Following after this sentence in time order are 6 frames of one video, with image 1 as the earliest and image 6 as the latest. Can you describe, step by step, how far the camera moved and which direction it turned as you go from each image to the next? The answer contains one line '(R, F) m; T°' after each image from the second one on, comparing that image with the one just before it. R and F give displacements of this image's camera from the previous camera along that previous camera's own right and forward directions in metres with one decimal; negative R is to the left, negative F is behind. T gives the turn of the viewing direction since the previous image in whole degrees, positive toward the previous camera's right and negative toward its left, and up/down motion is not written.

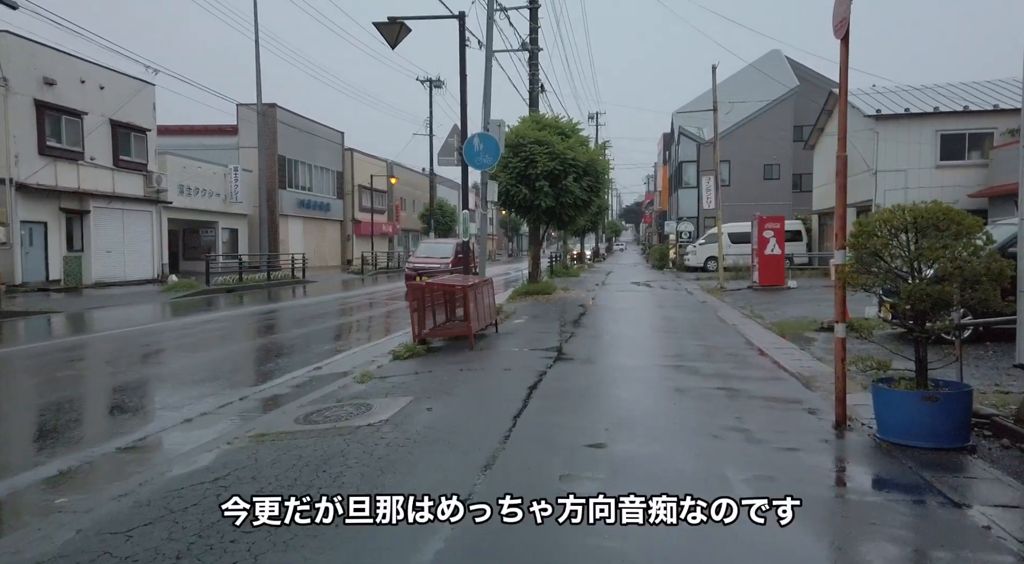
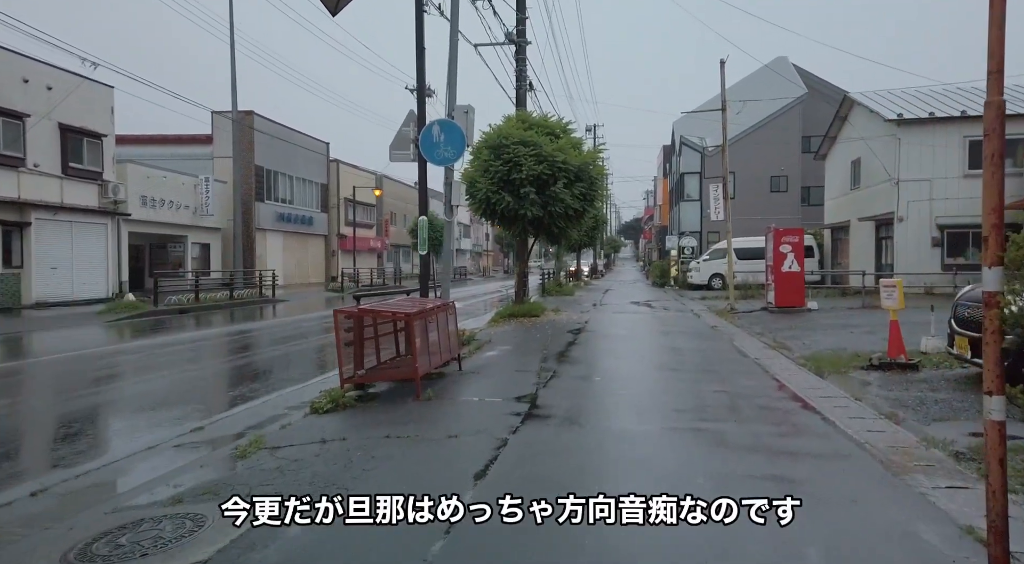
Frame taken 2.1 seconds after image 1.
(+0.4, +2.5) m; 0°
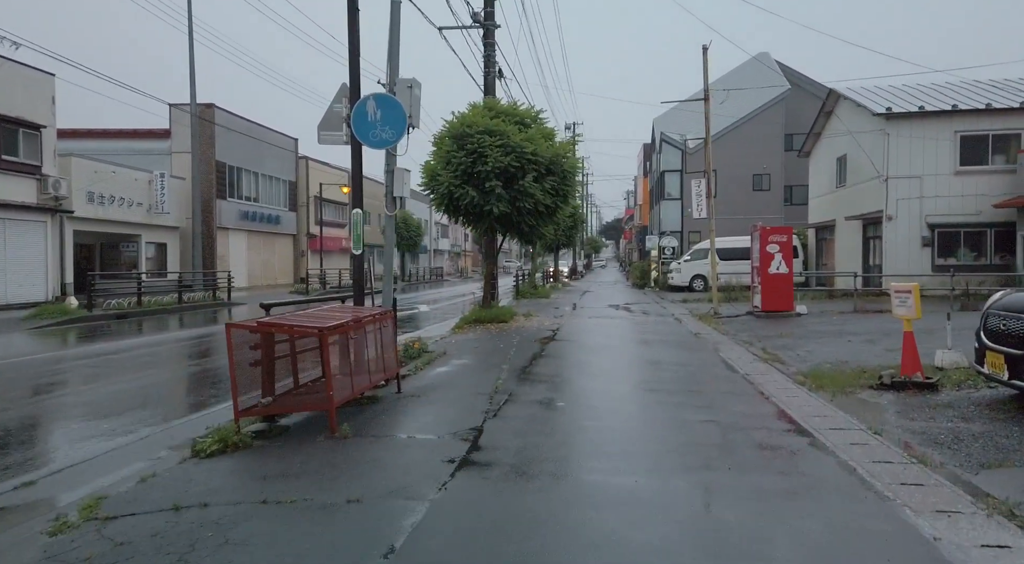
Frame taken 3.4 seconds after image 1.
(+0.4, +1.5) m; +1°
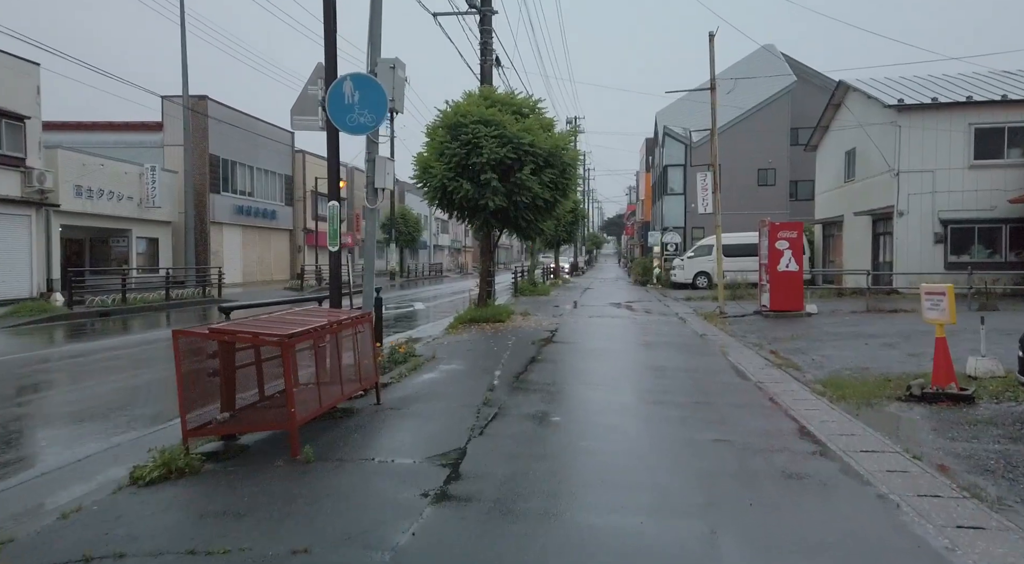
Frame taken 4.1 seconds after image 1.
(+0.1, +0.8) m; 0°
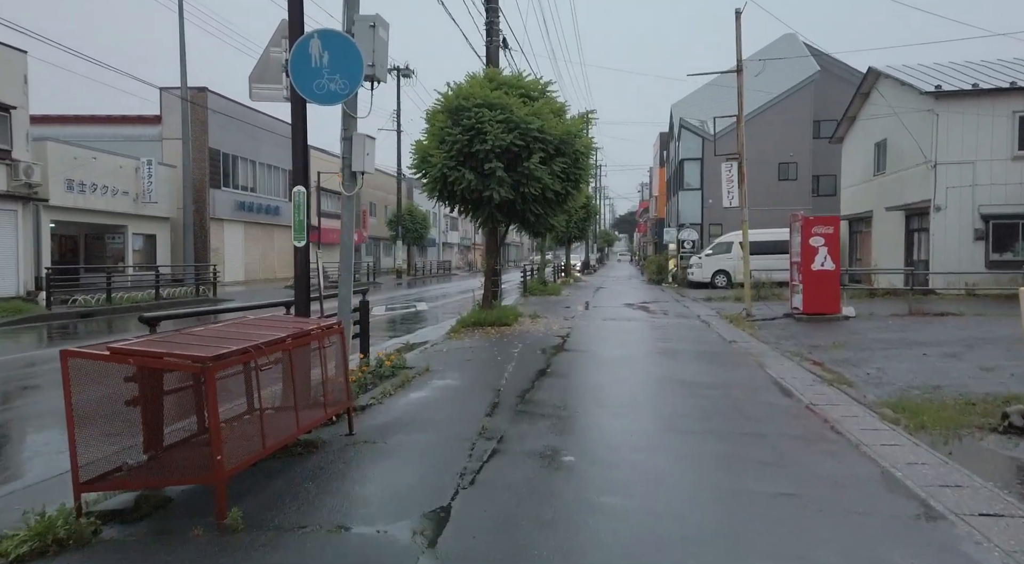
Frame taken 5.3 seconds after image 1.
(+0.1, +1.4) m; -1°
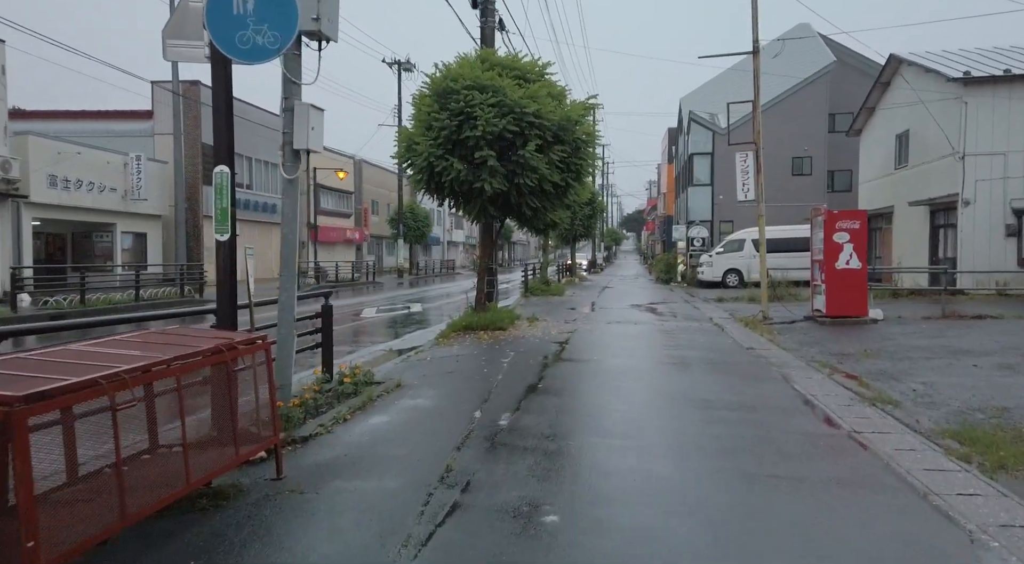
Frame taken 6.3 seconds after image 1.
(+0.2, +1.3) m; -1°
